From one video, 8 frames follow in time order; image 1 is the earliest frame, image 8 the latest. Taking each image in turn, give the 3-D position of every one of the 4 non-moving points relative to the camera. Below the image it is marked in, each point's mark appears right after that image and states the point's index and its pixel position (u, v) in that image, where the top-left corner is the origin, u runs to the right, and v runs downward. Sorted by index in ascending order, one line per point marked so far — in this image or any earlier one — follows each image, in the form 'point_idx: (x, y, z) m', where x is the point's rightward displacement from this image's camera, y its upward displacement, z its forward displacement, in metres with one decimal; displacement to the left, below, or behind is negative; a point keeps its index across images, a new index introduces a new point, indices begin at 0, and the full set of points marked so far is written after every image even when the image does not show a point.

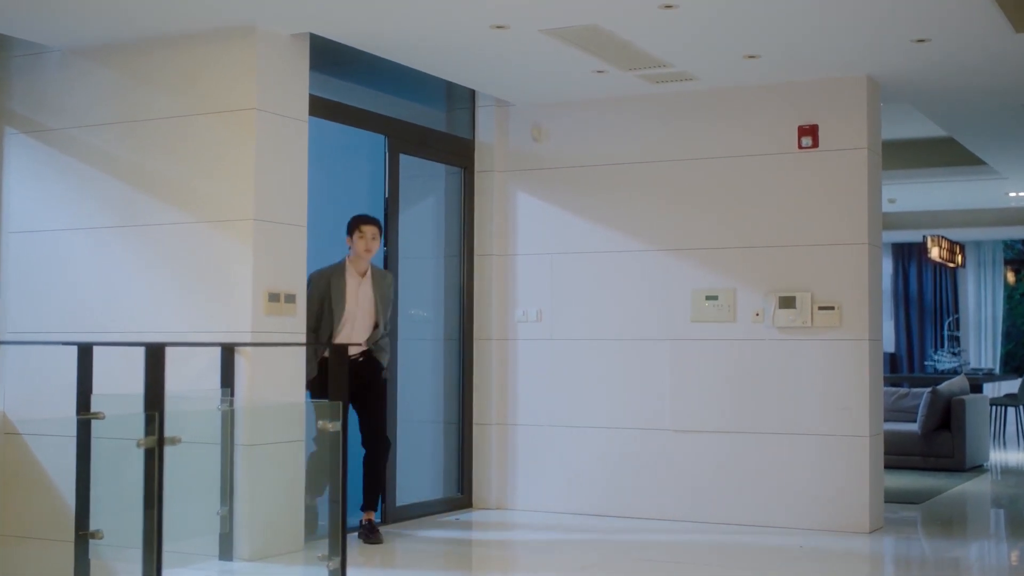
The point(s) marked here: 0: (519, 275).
0: (0.0, +0.1, +7.2) m
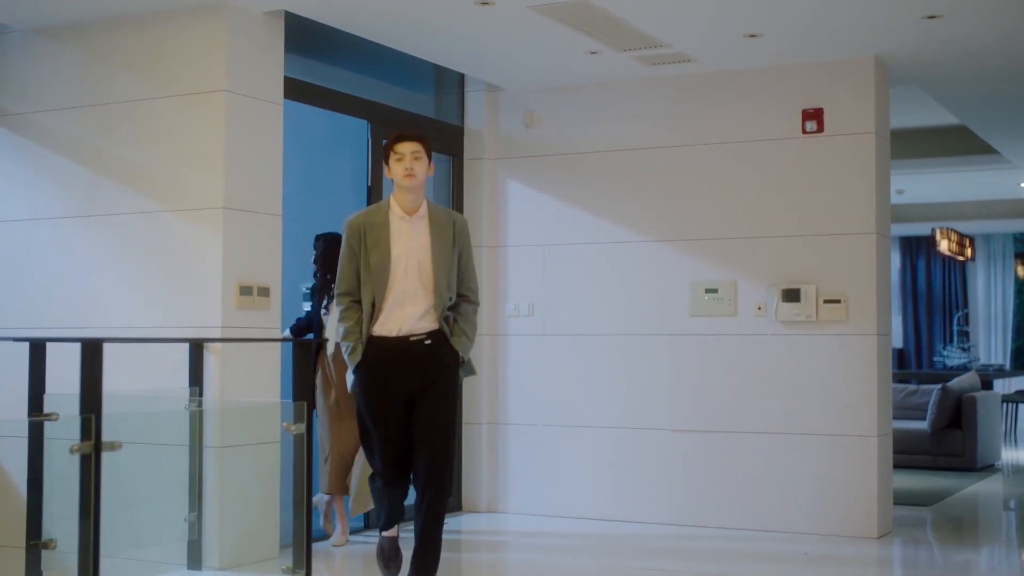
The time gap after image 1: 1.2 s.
0: (0.0, +0.1, +6.8) m
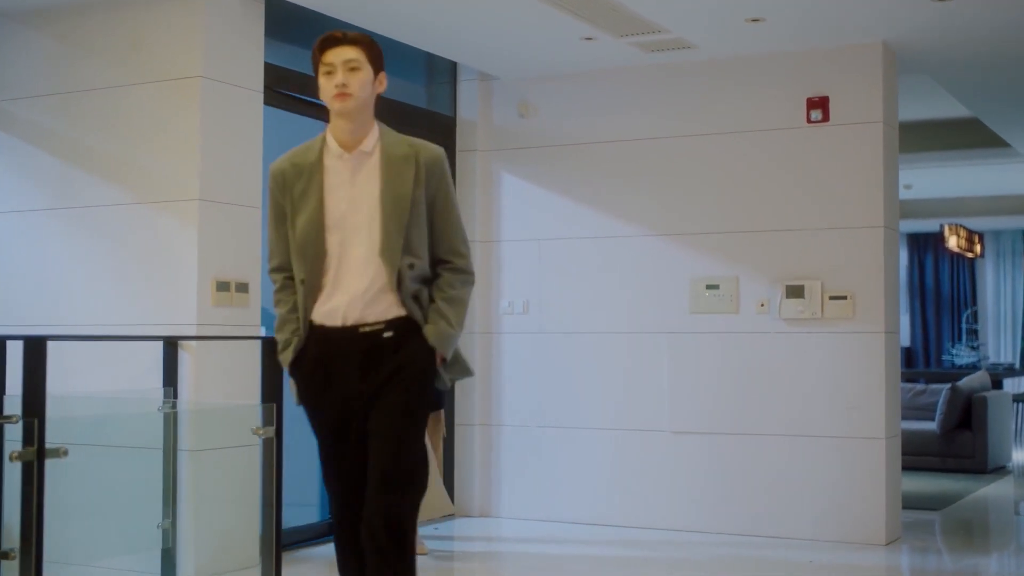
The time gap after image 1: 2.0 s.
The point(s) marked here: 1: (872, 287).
0: (-0.1, +0.2, +6.6) m
1: (+1.8, 0.0, +5.7) m
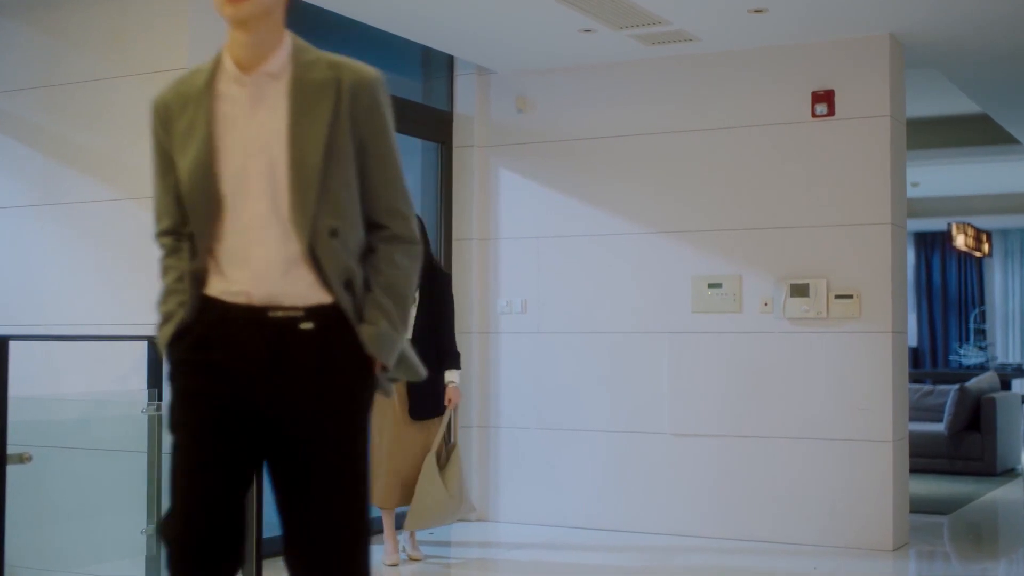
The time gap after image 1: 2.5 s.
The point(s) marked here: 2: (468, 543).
0: (-0.1, +0.2, +6.5) m
1: (+1.8, 0.0, +5.5) m
2: (-0.2, -1.3, +5.8) m
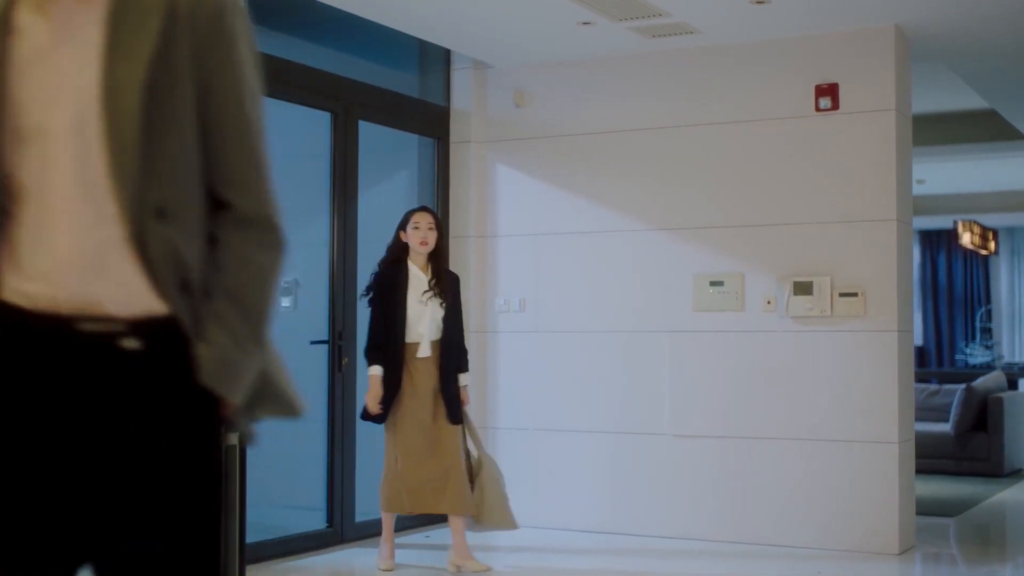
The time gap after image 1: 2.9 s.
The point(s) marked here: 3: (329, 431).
0: (-0.1, +0.2, +6.4) m
1: (+1.8, 0.0, +5.4) m
2: (-0.2, -1.3, +5.7) m
3: (-0.9, -0.7, +5.7) m
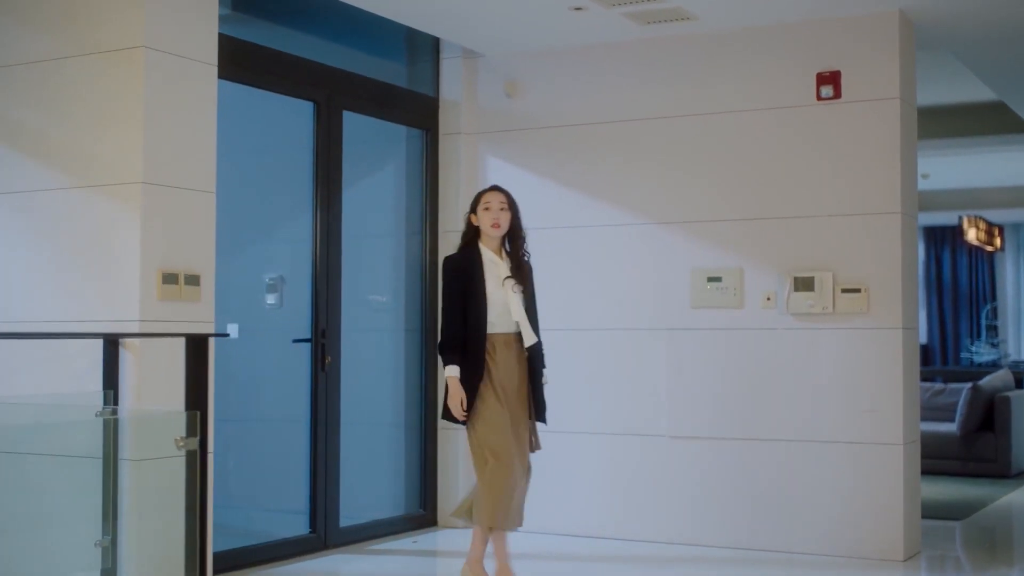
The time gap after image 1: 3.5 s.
0: (-0.1, +0.2, +6.2) m
1: (+1.7, 0.0, +5.2) m
2: (-0.3, -1.3, +5.5) m
3: (-1.0, -0.7, +5.5) m
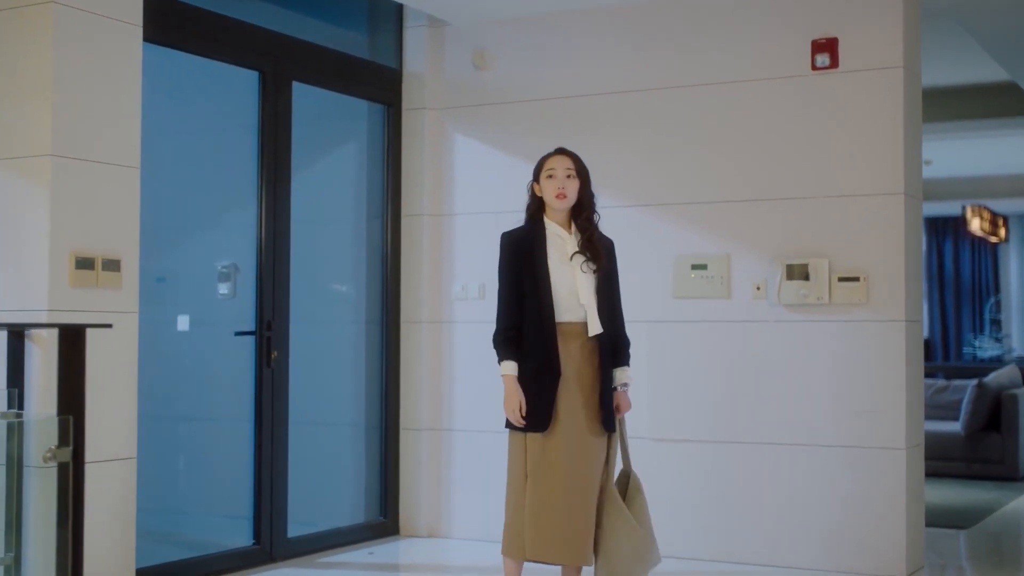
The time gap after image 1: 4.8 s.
0: (-0.3, +0.2, +5.7) m
1: (+1.6, +0.1, +4.7) m
2: (-0.4, -1.2, +5.0) m
3: (-1.1, -0.6, +5.0) m
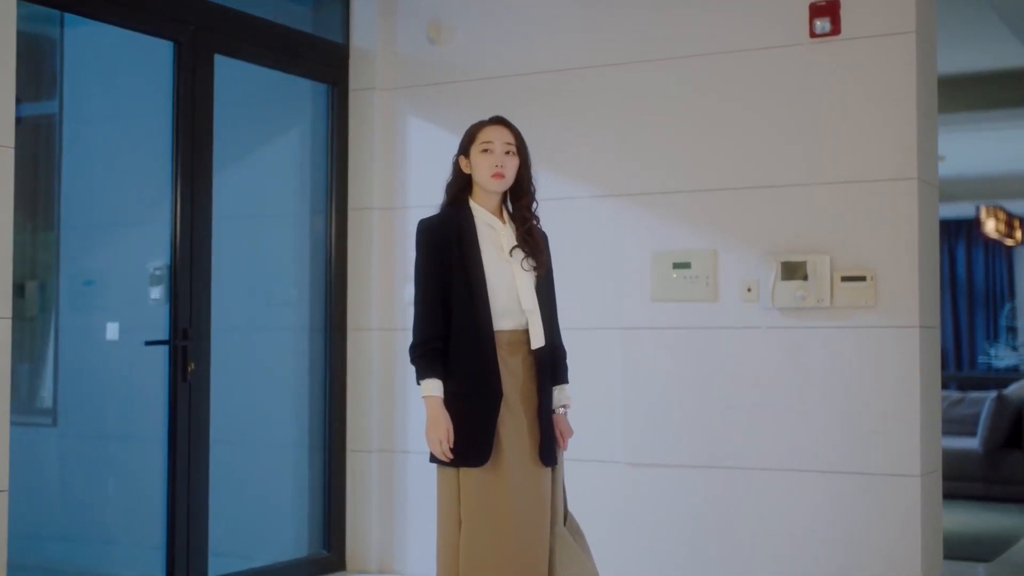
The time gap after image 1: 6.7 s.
0: (-0.4, +0.2, +5.0) m
1: (+1.4, +0.1, +4.1) m
2: (-0.6, -1.2, +4.4) m
3: (-1.3, -0.7, +4.4) m
